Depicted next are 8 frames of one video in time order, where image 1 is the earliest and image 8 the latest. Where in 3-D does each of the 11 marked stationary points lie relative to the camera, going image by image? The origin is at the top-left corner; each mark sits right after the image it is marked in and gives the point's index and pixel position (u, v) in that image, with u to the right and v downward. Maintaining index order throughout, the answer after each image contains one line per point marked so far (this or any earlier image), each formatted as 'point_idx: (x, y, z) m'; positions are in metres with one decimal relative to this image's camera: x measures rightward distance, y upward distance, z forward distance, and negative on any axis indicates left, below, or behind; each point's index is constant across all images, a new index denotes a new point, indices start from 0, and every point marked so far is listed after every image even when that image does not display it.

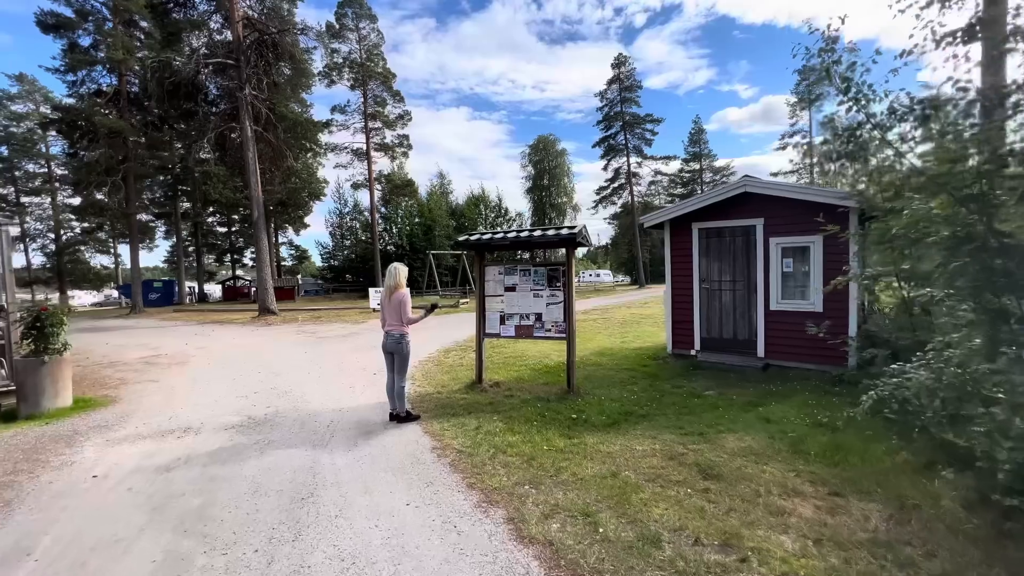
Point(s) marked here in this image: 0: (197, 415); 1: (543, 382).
0: (-4.4, -1.8, +6.3) m
1: (+0.5, -1.6, +7.6) m
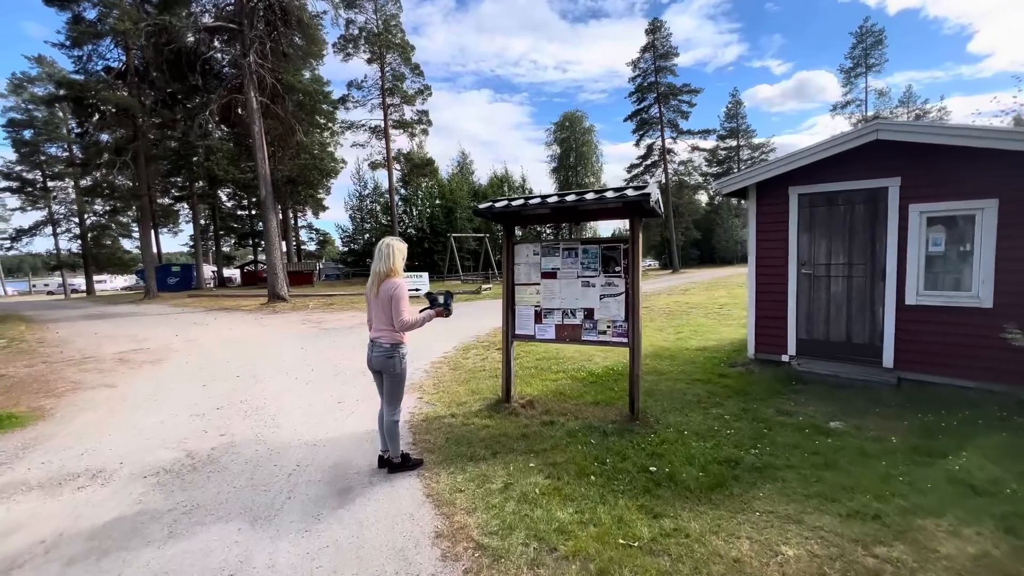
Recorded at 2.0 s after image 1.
0: (-4.0, -1.6, +4.6) m
1: (+1.0, -1.4, +5.6) m
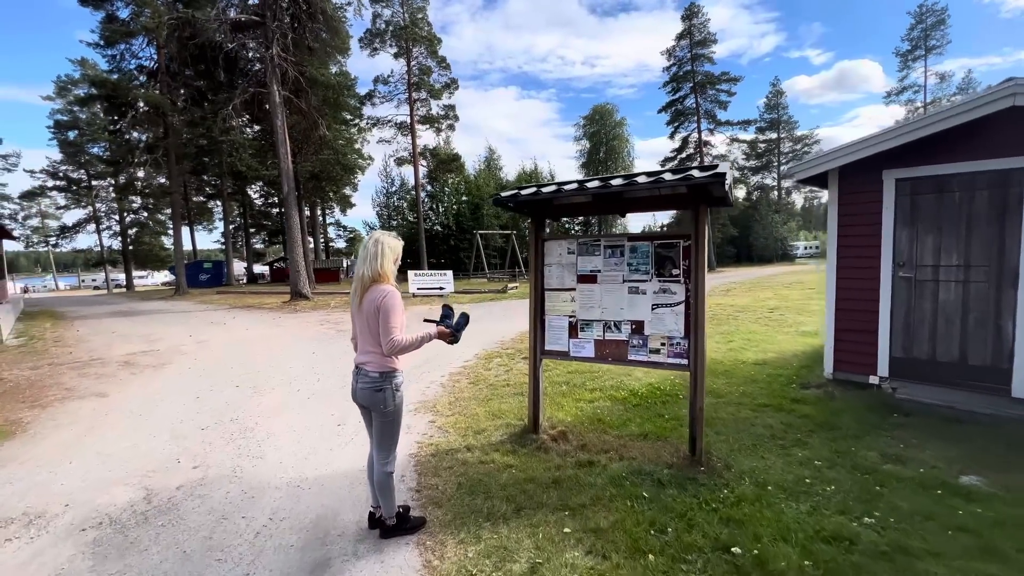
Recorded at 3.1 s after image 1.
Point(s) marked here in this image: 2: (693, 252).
0: (-3.7, -1.7, +3.8) m
1: (+1.3, -1.5, +4.6) m
2: (+1.6, +0.3, +3.9) m
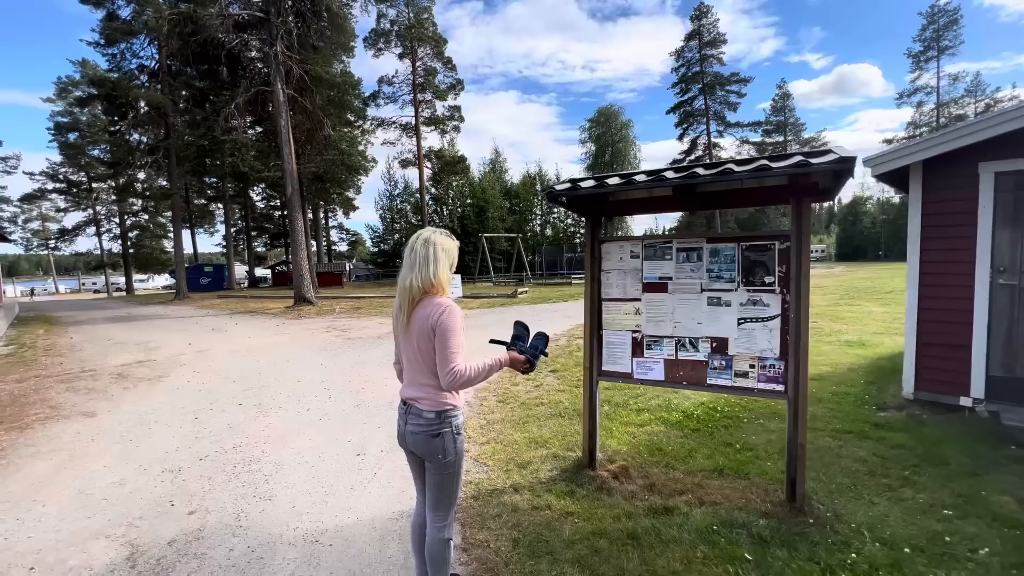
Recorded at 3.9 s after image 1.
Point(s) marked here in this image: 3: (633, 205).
0: (-3.3, -1.8, +3.2) m
1: (+1.8, -1.6, +3.9) m
2: (+2.0, +0.2, +3.2) m
3: (+1.0, +0.7, +3.9) m
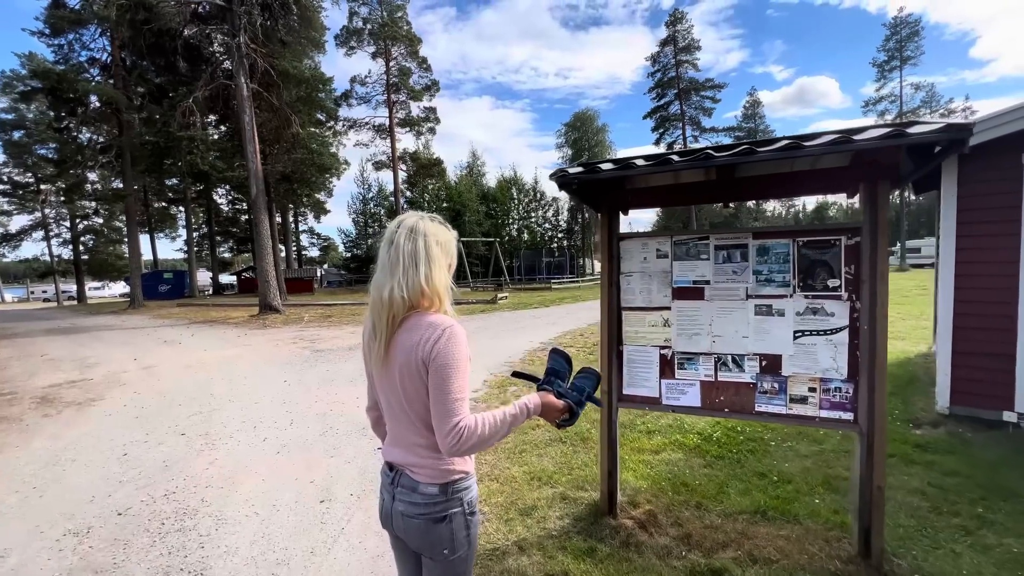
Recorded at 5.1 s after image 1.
0: (-3.2, -1.8, +2.2) m
1: (+1.8, -1.6, +3.3) m
2: (+2.1, +0.2, +2.6) m
3: (+1.0, +0.7, +3.3) m
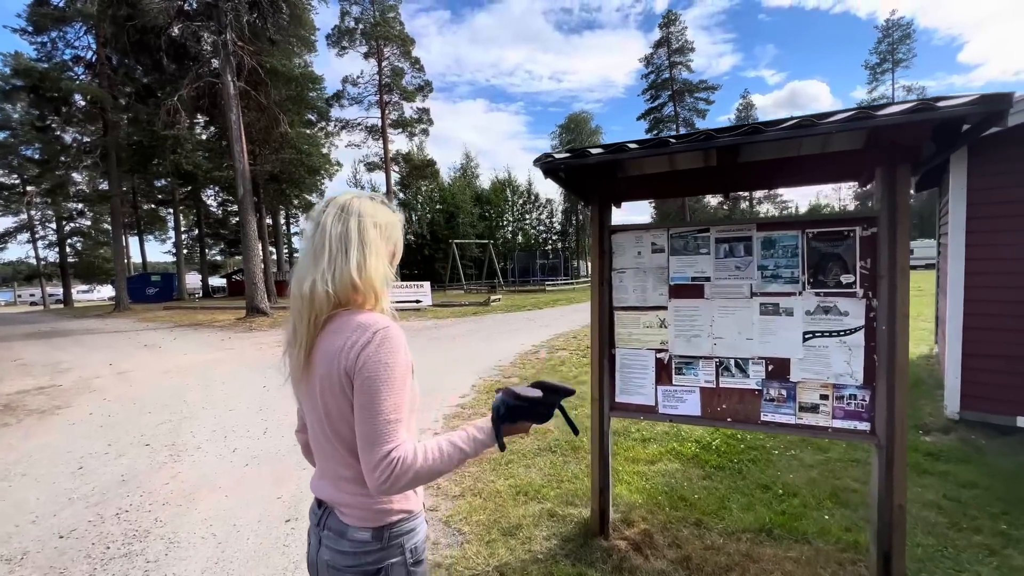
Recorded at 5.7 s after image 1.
0: (-3.3, -1.8, +1.9) m
1: (+1.7, -1.6, +3.0) m
2: (+1.9, +0.2, +2.4) m
3: (+0.9, +0.7, +3.0) m
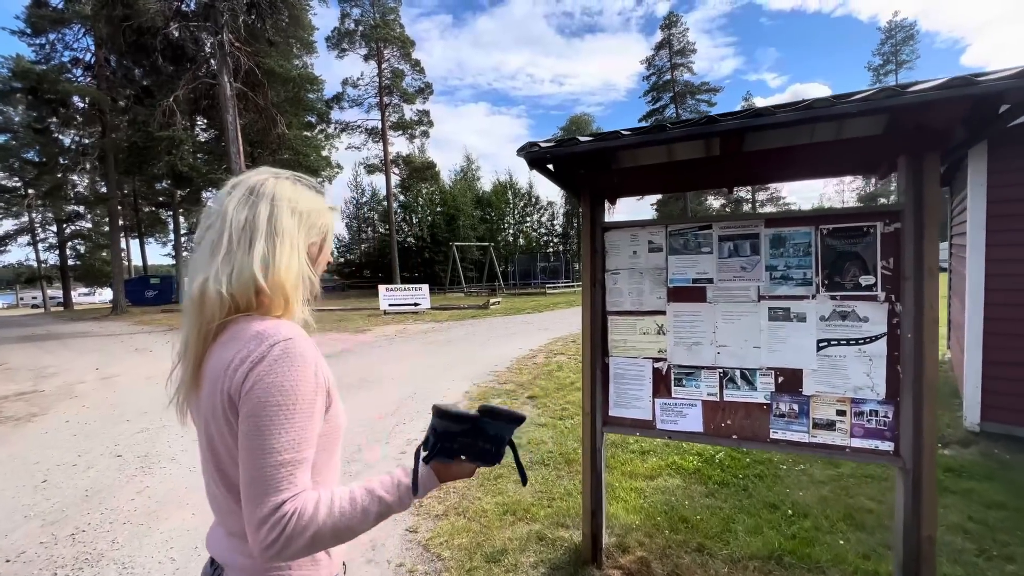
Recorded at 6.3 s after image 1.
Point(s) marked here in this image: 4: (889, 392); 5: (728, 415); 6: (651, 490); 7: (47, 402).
0: (-3.4, -1.8, +1.7) m
1: (+1.6, -1.6, +2.7) m
2: (+1.8, +0.2, +2.1) m
3: (+0.8, +0.7, +2.7) m
4: (+1.8, -0.5, +2.2) m
5: (+1.2, -0.7, +2.4) m
6: (+1.1, -1.6, +3.6) m
7: (-7.3, -1.8, +7.0) m
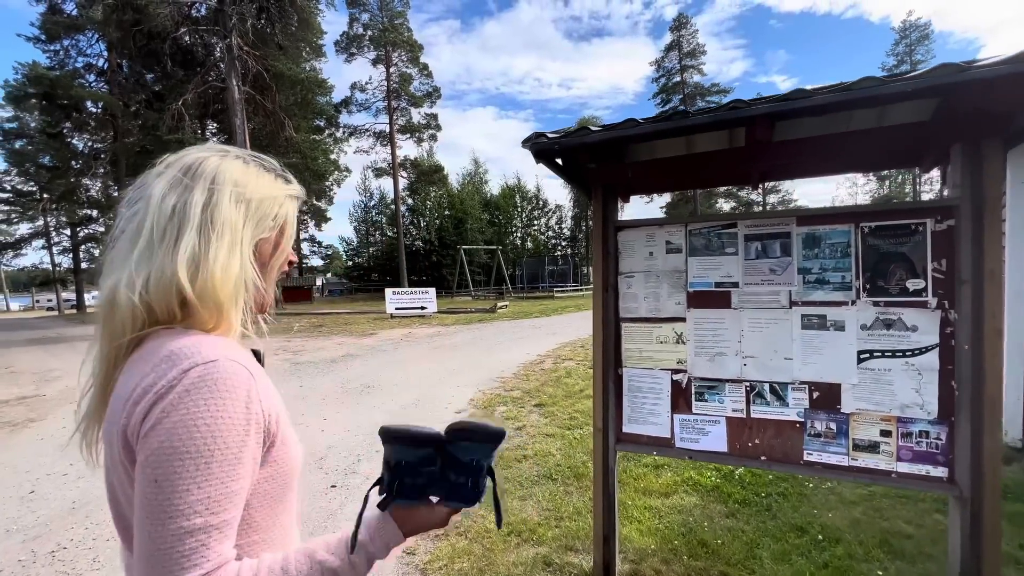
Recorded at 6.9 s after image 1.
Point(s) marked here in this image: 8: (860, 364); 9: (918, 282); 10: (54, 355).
0: (-3.4, -1.8, +1.5) m
1: (+1.6, -1.7, +2.5) m
2: (+1.9, +0.2, +1.9) m
3: (+0.8, +0.6, +2.5) m
4: (+1.8, -0.5, +1.9) m
5: (+1.2, -0.7, +2.2) m
6: (+1.1, -1.6, +3.3) m
7: (-7.2, -1.8, +6.9) m
8: (+1.6, -0.3, +2.0) m
9: (+1.7, 0.0, +1.9) m
10: (-11.8, -1.7, +11.6) m
